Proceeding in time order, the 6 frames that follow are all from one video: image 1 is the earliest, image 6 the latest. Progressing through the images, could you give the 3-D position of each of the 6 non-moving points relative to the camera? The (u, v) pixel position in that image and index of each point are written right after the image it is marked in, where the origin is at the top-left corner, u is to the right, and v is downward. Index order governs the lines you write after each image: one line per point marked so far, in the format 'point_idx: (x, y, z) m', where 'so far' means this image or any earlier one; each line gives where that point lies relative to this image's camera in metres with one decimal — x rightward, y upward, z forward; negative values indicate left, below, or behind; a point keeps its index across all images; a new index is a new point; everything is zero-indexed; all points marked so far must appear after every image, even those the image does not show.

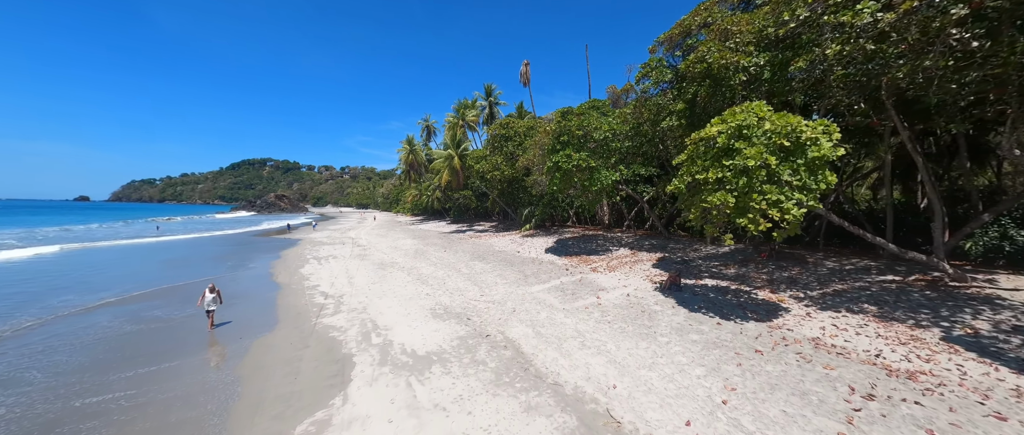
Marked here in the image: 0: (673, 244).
0: (+7.0, -1.2, +13.4) m
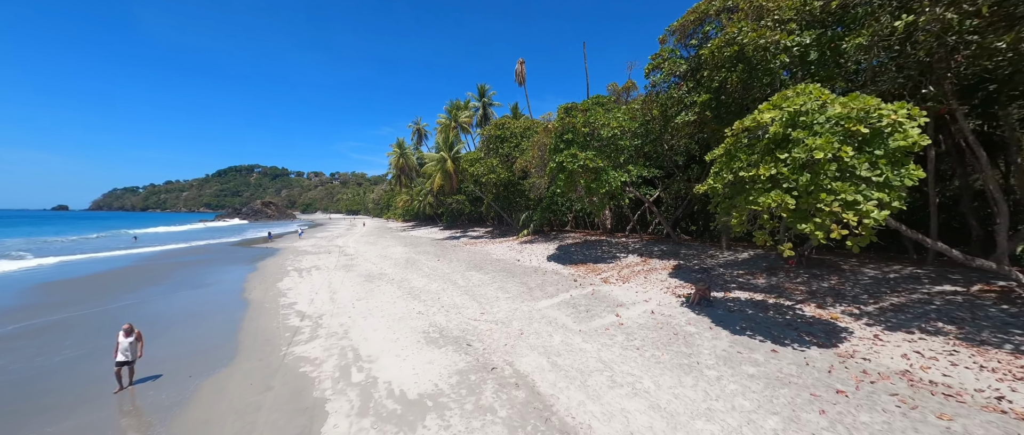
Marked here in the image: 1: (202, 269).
0: (+7.0, -1.3, +12.5) m
1: (-15.7, -2.7, +15.7) m
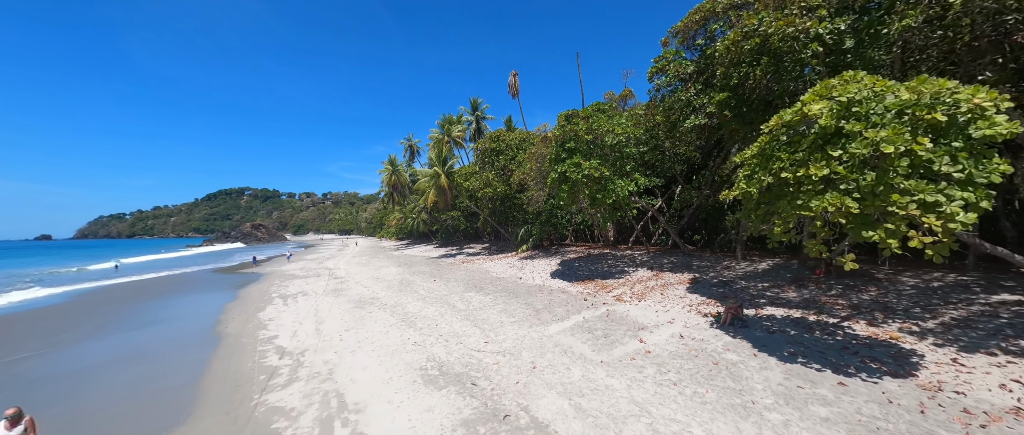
0: (+7.1, -1.7, +11.8) m
1: (-15.6, -3.9, +14.5) m
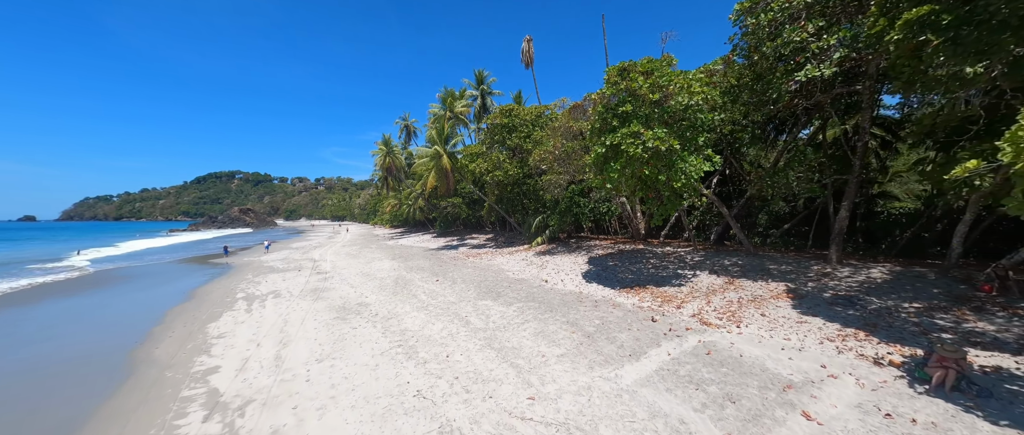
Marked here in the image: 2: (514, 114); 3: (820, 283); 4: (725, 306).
0: (+7.9, -1.4, +9.3) m
1: (-14.9, -3.2, +11.7) m
2: (+0.1, +6.1, +18.3) m
3: (+7.7, -1.6, +7.8) m
4: (+4.8, -2.0, +7.0) m
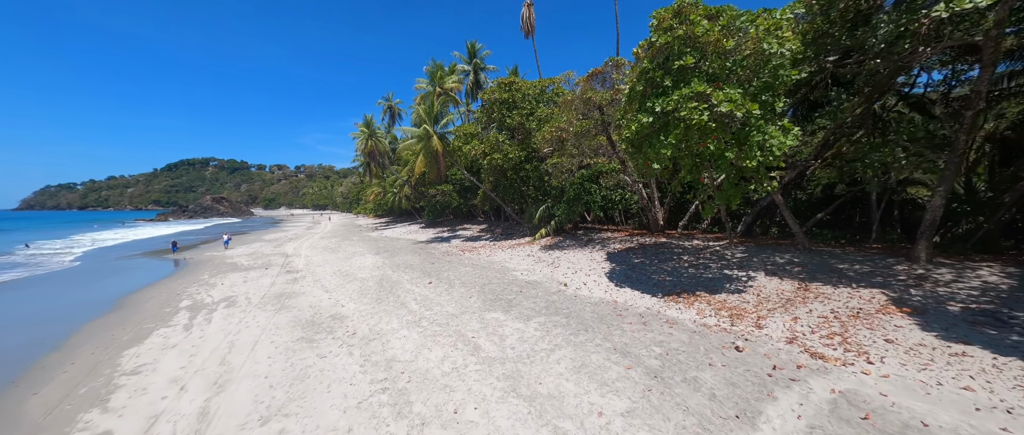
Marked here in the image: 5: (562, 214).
0: (+8.2, -1.2, +7.6) m
1: (-14.6, -2.9, +9.2) m
2: (+0.1, +6.7, +16.0) m
3: (+8.1, -1.4, +6.2) m
4: (+5.3, -1.8, +5.3) m
5: (+2.4, +0.2, +15.0) m
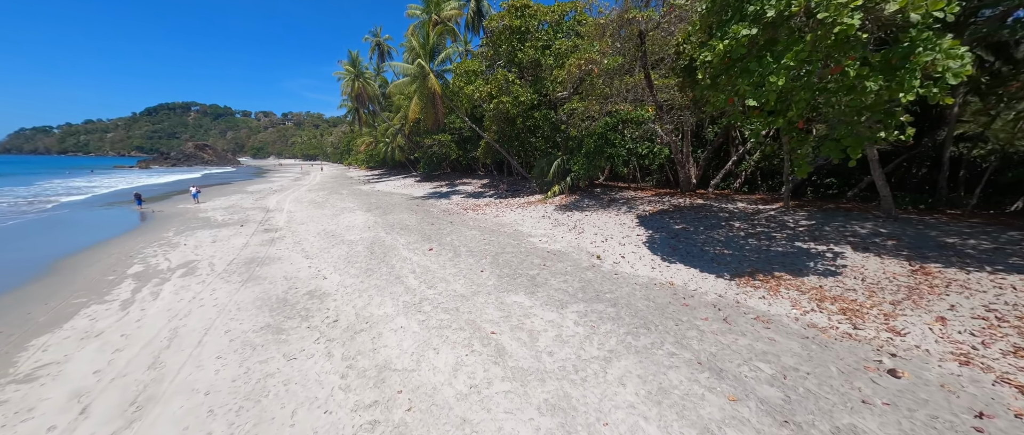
0: (+8.7, -0.5, +6.1) m
1: (-14.2, -1.6, +7.5) m
2: (+0.6, +8.7, +13.1) m
3: (+8.7, -0.9, +4.6) m
4: (+5.8, -1.4, +3.8) m
5: (+2.8, +2.0, +13.1) m
